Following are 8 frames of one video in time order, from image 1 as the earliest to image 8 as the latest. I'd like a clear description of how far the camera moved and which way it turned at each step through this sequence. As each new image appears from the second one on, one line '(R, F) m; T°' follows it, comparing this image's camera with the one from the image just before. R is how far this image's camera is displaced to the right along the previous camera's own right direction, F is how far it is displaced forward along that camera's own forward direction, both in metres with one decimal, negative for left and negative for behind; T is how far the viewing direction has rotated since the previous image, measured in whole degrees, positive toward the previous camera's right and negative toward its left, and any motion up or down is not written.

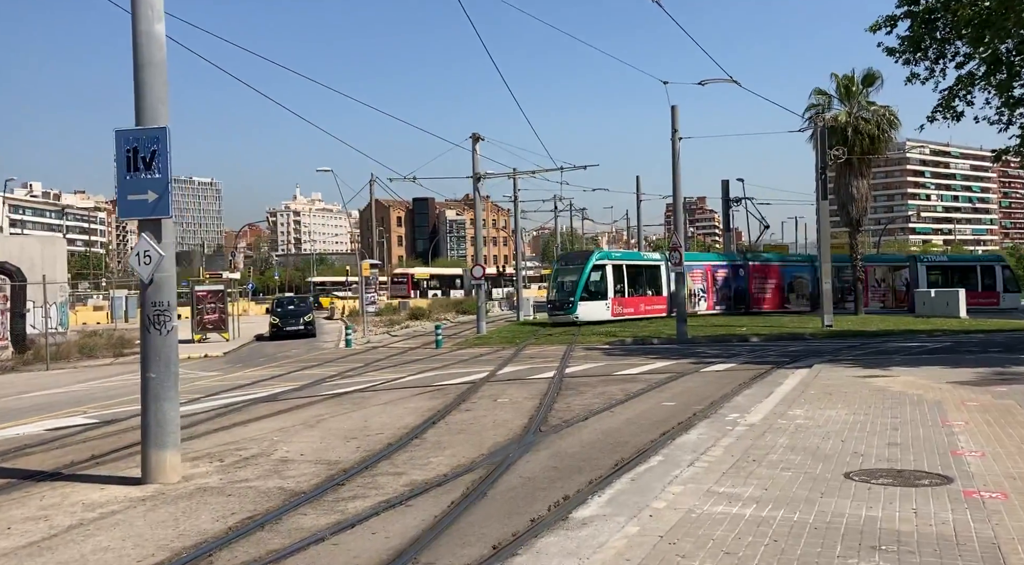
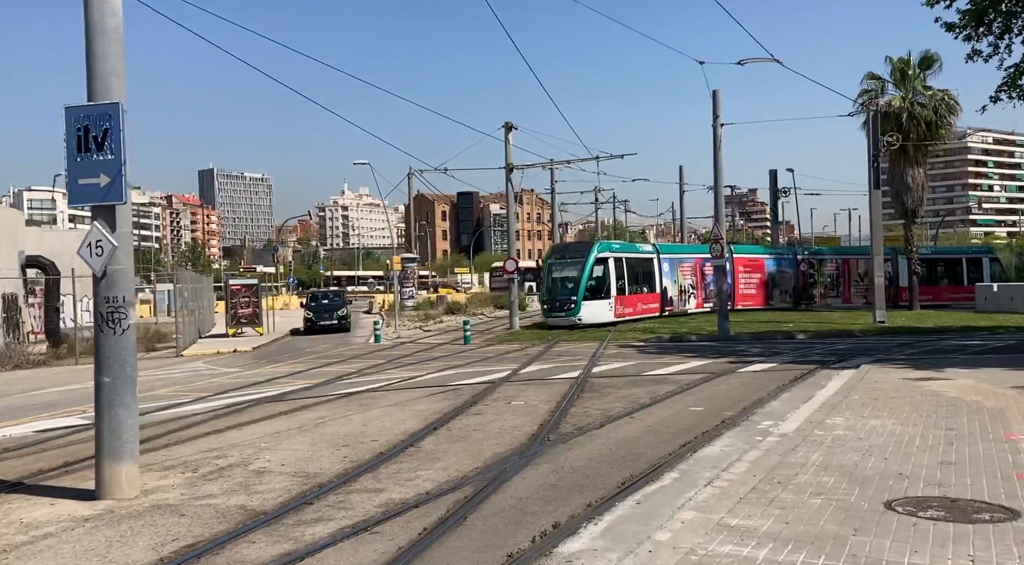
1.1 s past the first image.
(+0.5, +1.3) m; -3°
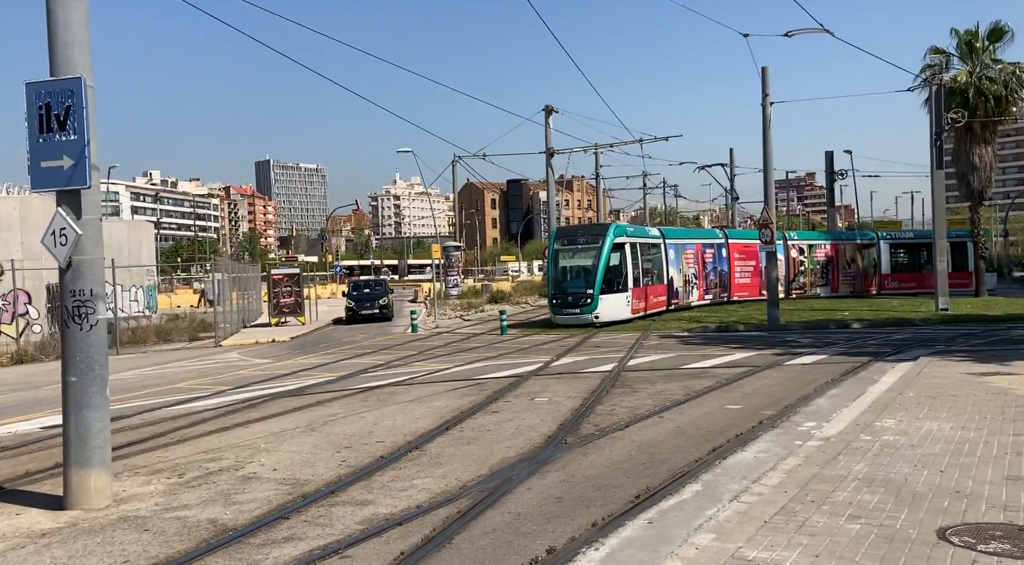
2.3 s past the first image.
(+0.4, +1.0) m; -3°
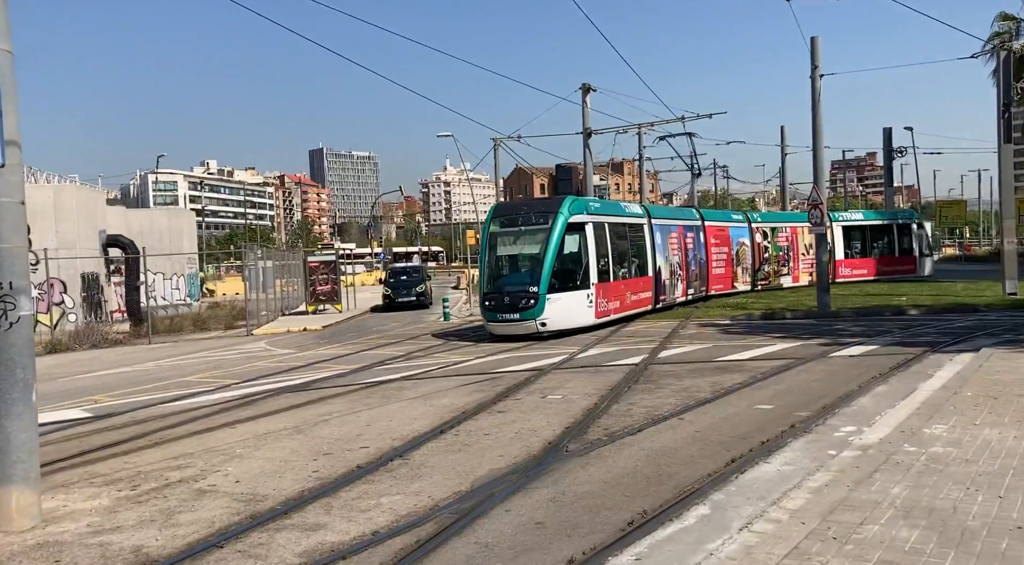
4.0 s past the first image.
(+0.6, +1.3) m; -3°
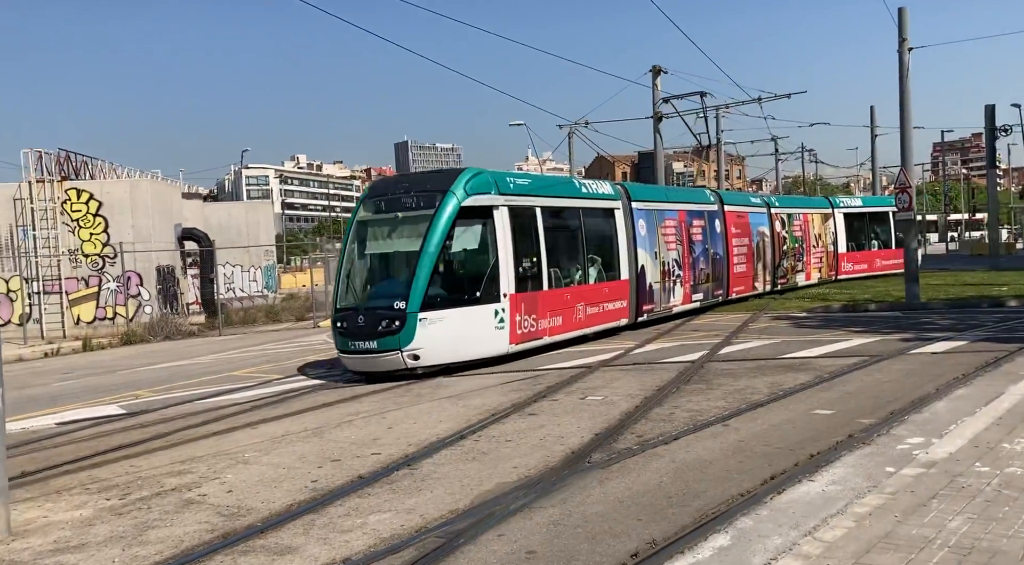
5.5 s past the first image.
(+0.6, +0.9) m; -5°
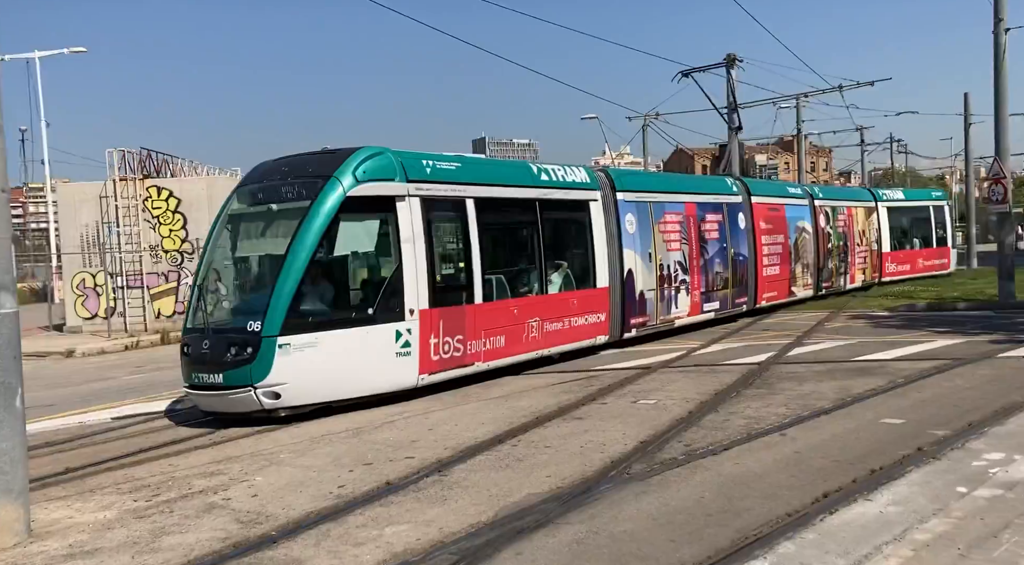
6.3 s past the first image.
(+0.4, +0.5) m; -5°
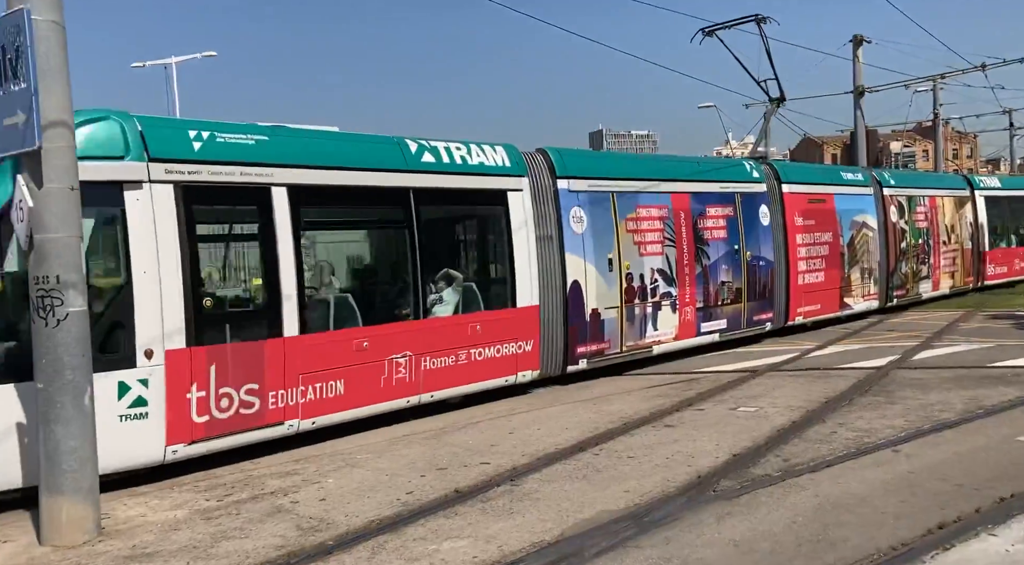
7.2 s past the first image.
(+0.4, +0.5) m; -7°
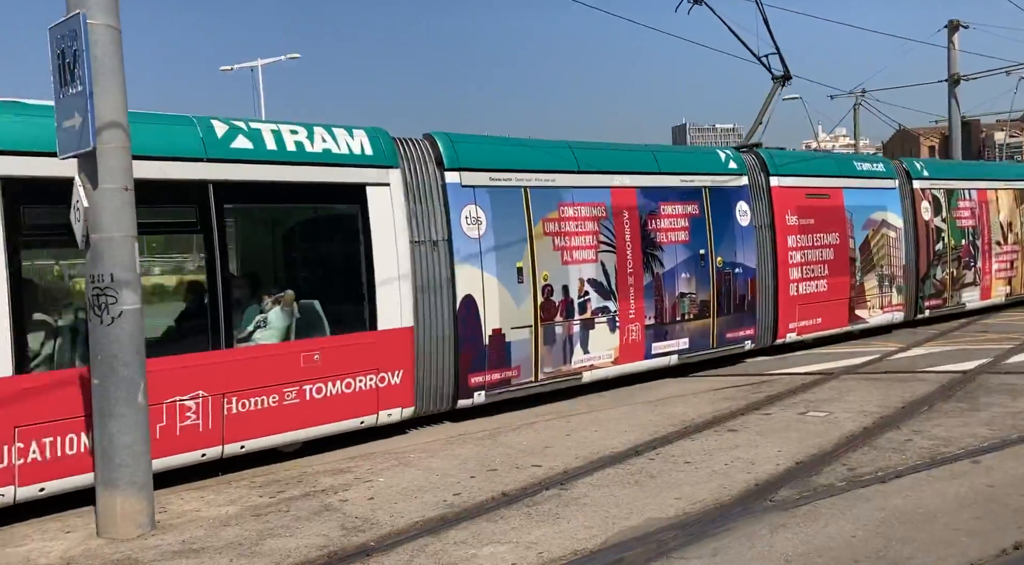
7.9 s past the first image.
(+0.3, +0.2) m; -5°
